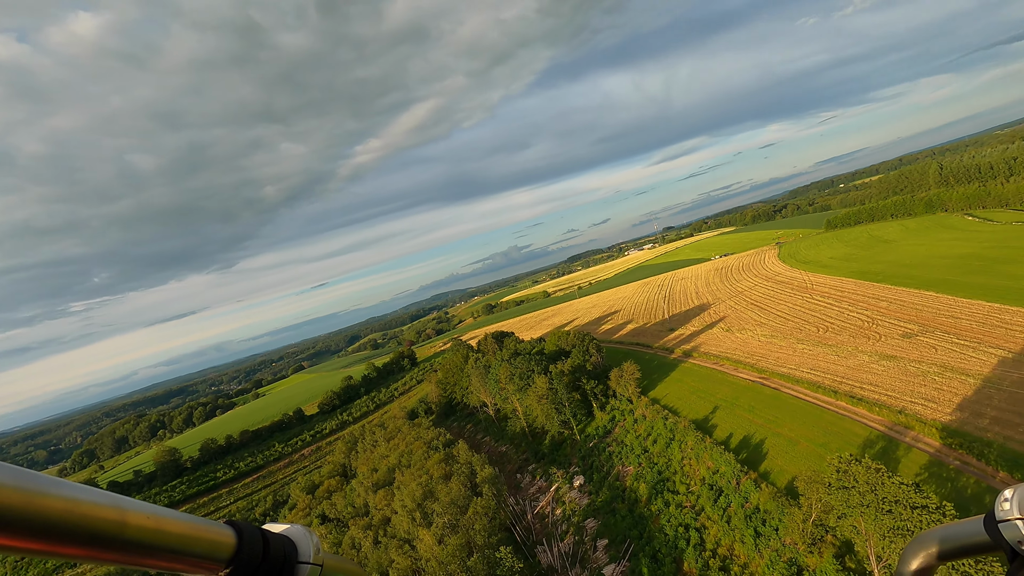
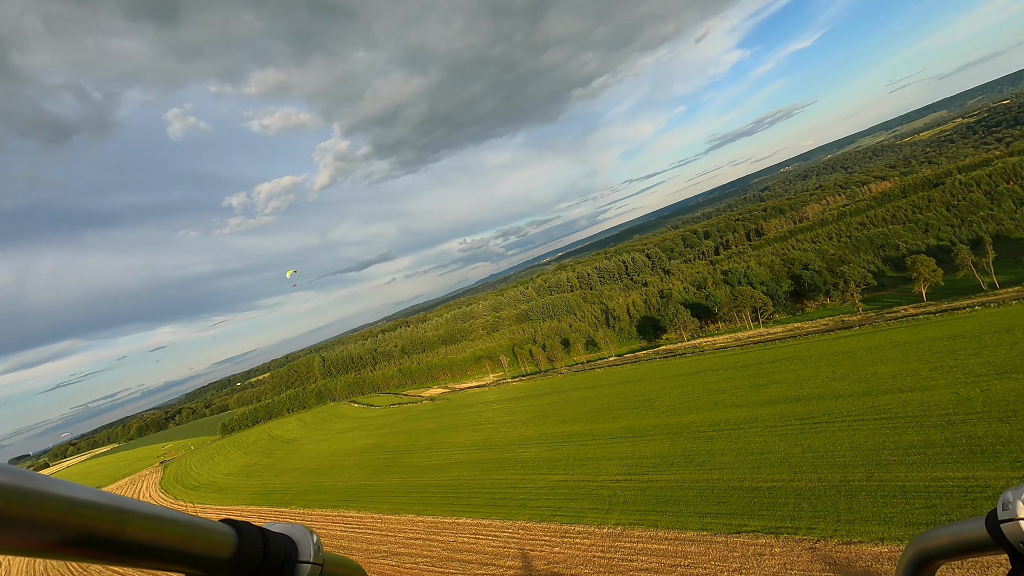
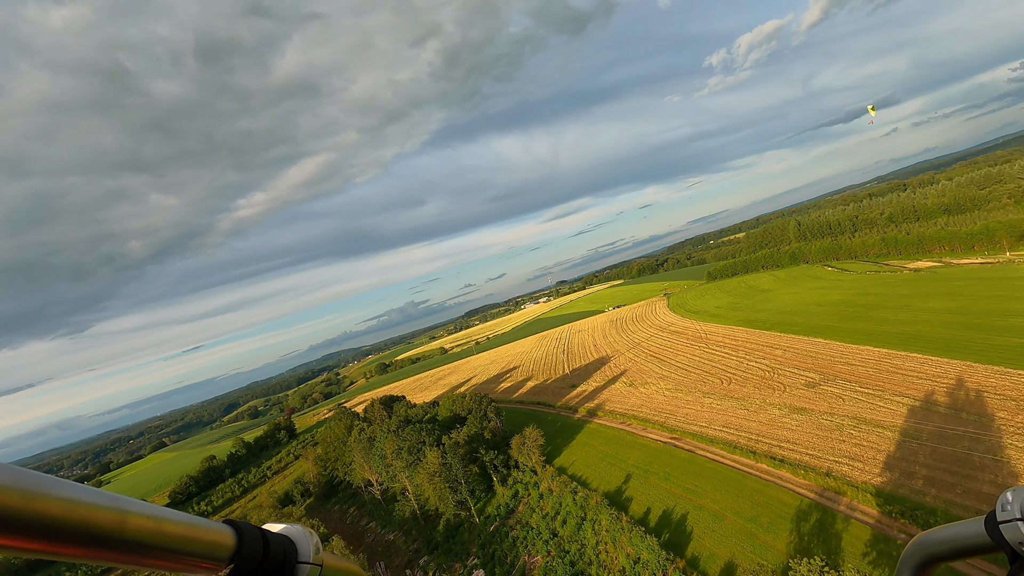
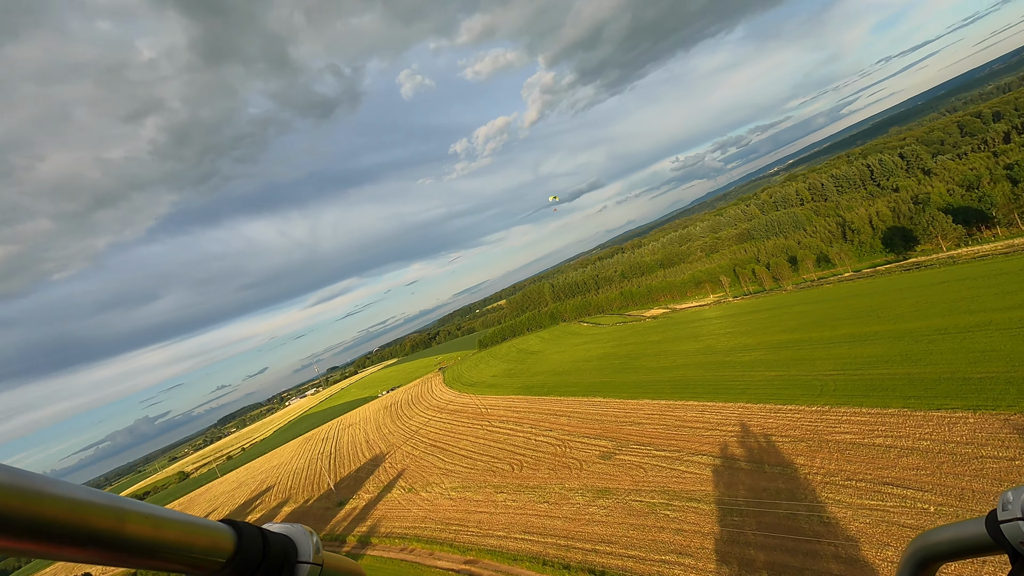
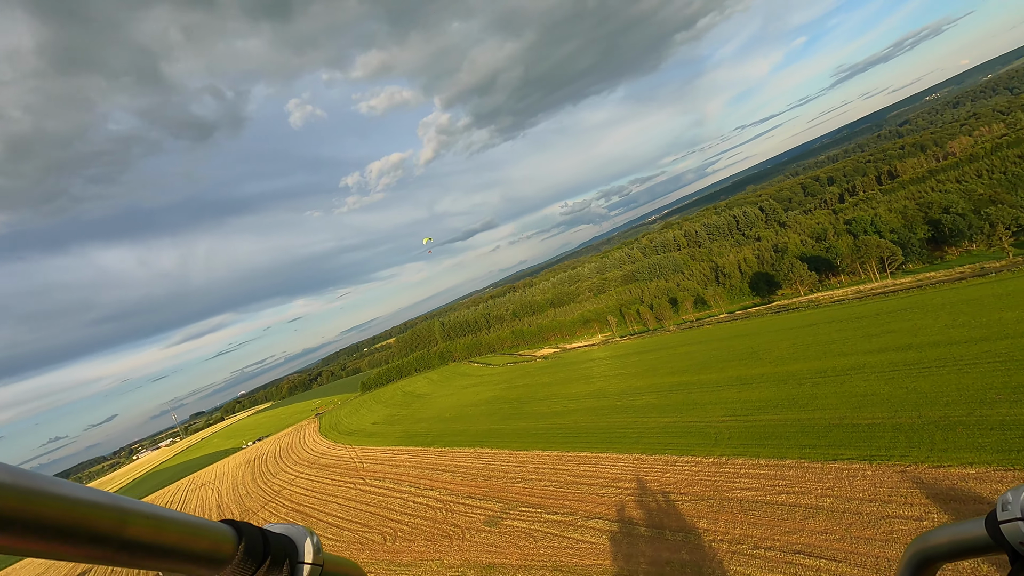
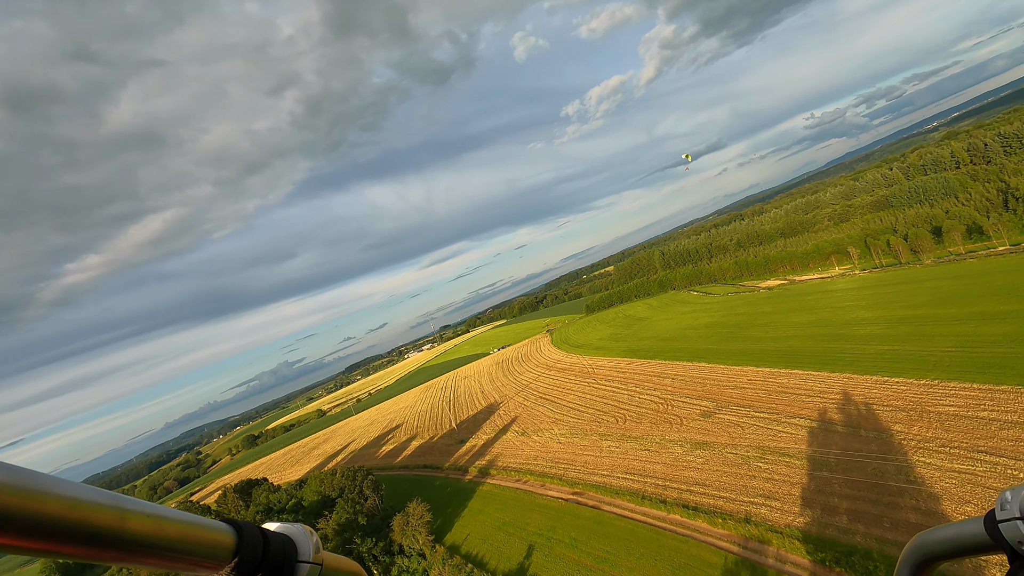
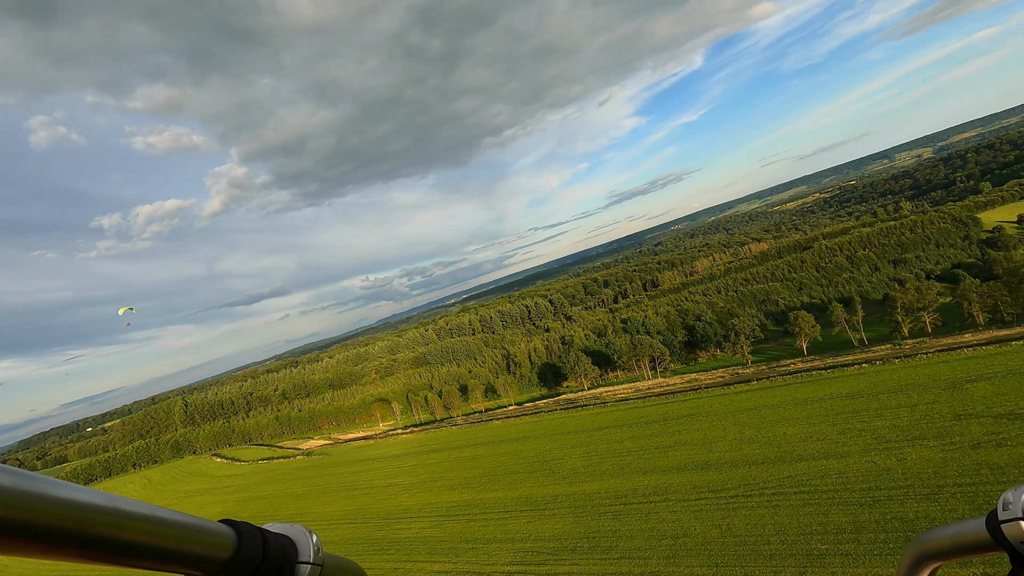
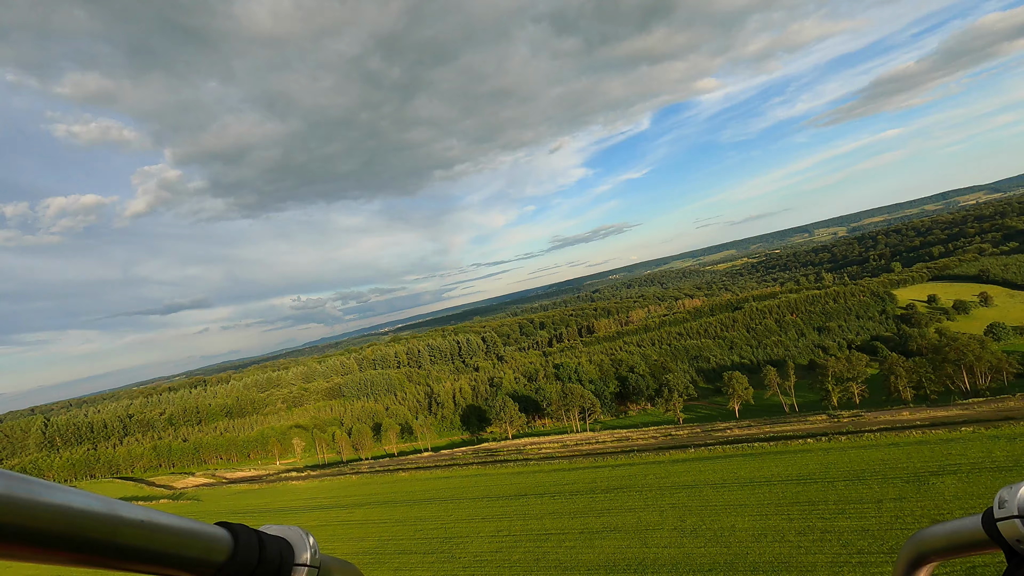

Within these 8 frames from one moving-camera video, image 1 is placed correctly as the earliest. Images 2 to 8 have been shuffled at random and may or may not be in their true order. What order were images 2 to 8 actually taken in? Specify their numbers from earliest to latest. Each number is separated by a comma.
3, 6, 4, 5, 2, 7, 8
